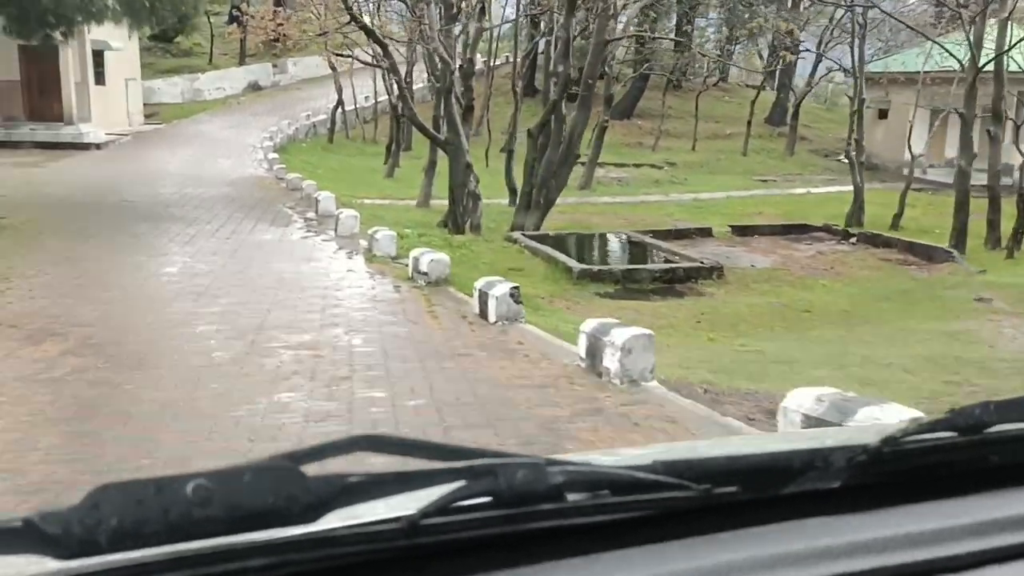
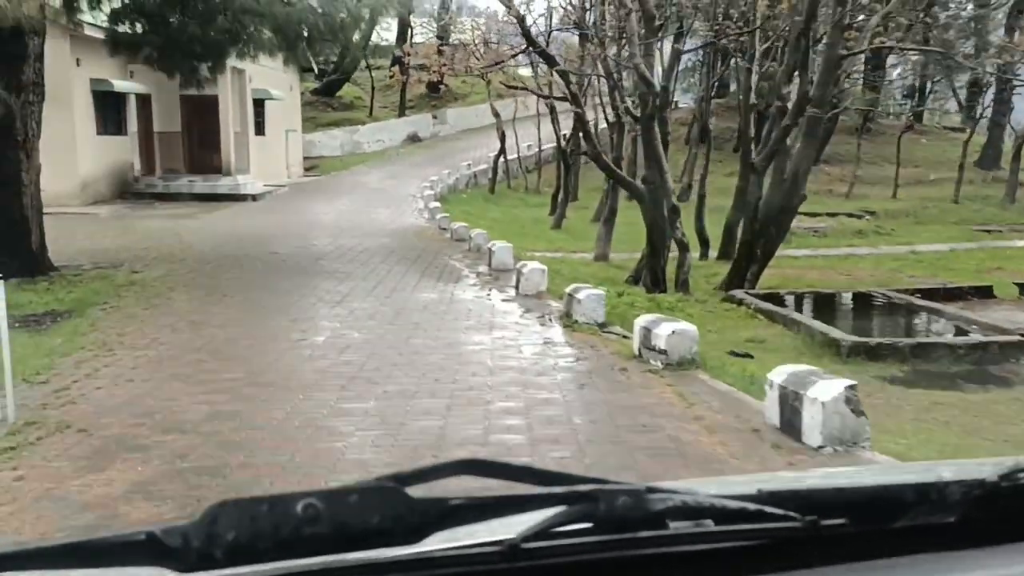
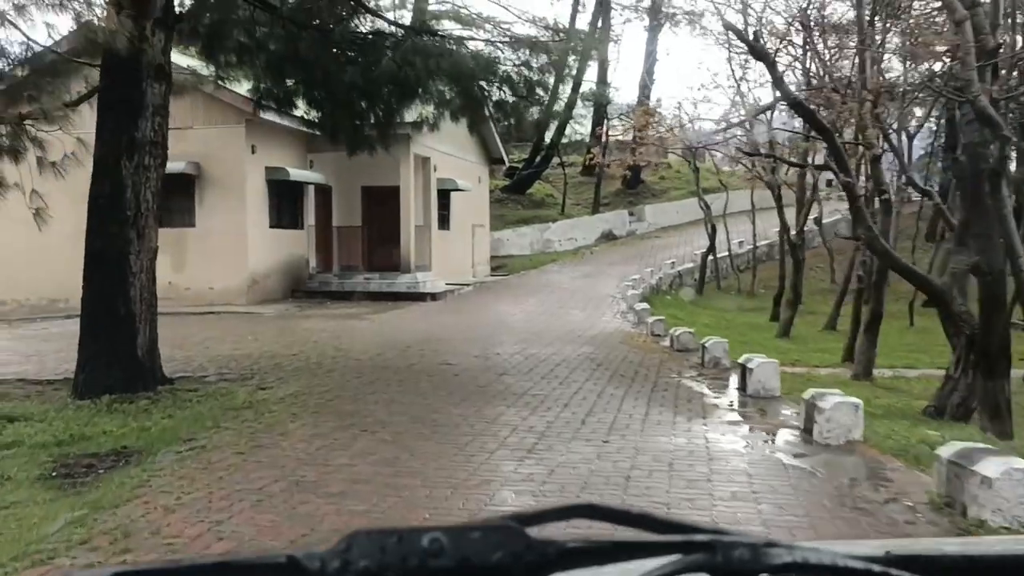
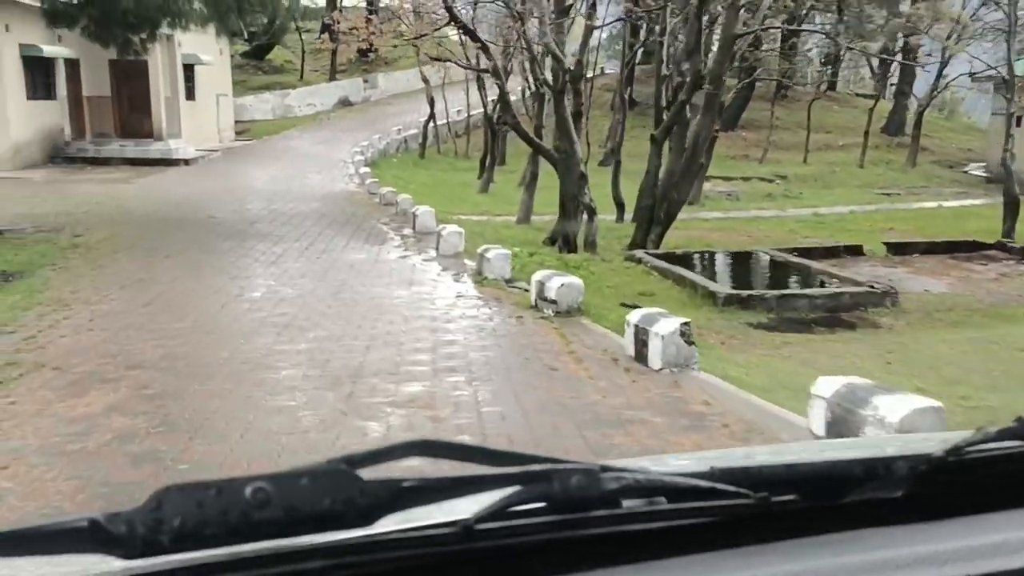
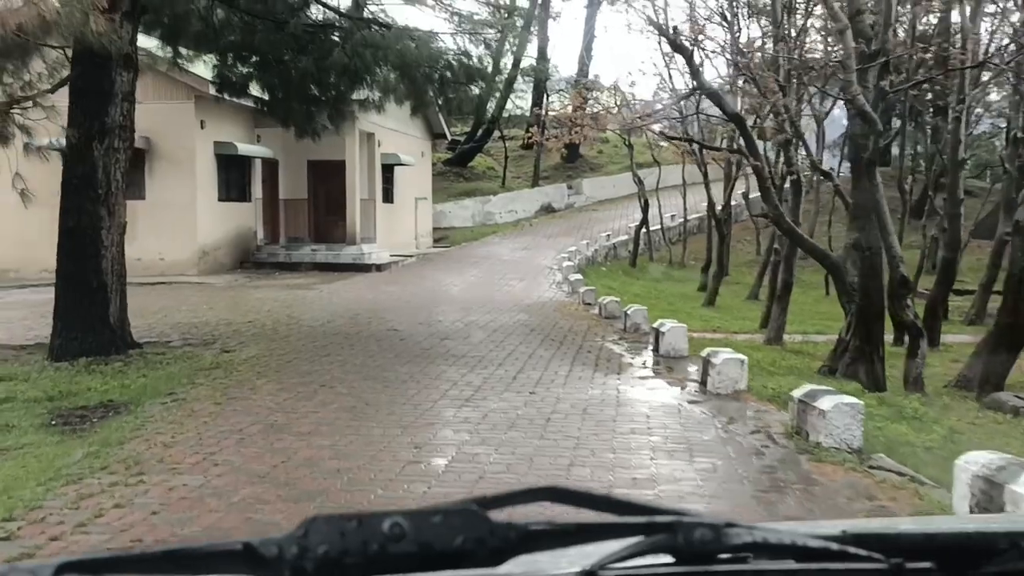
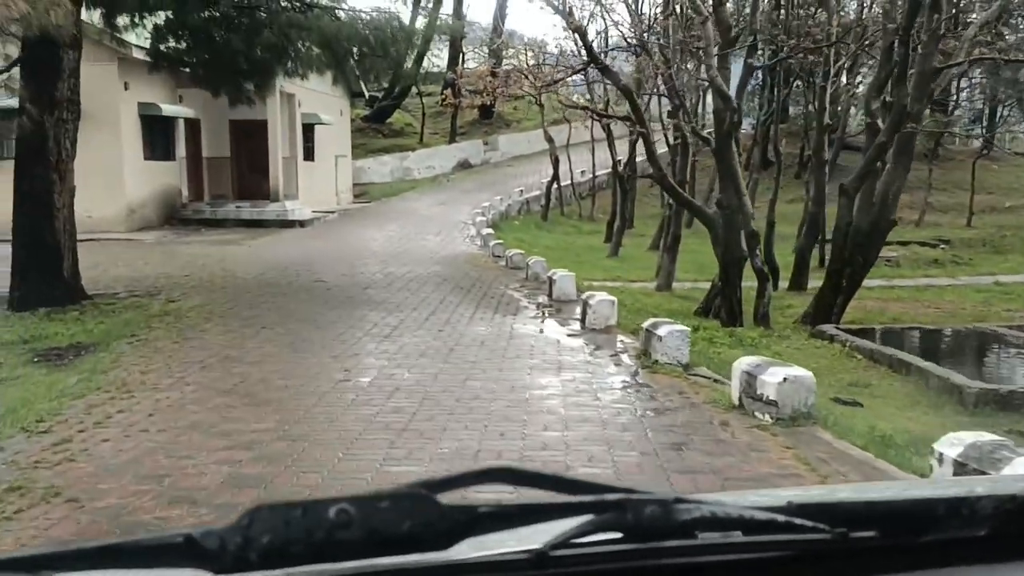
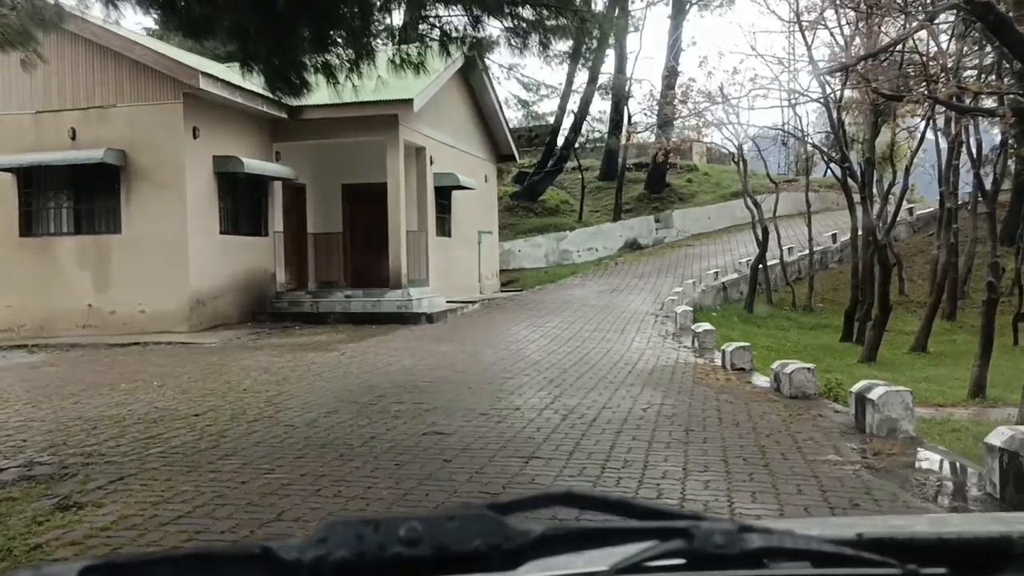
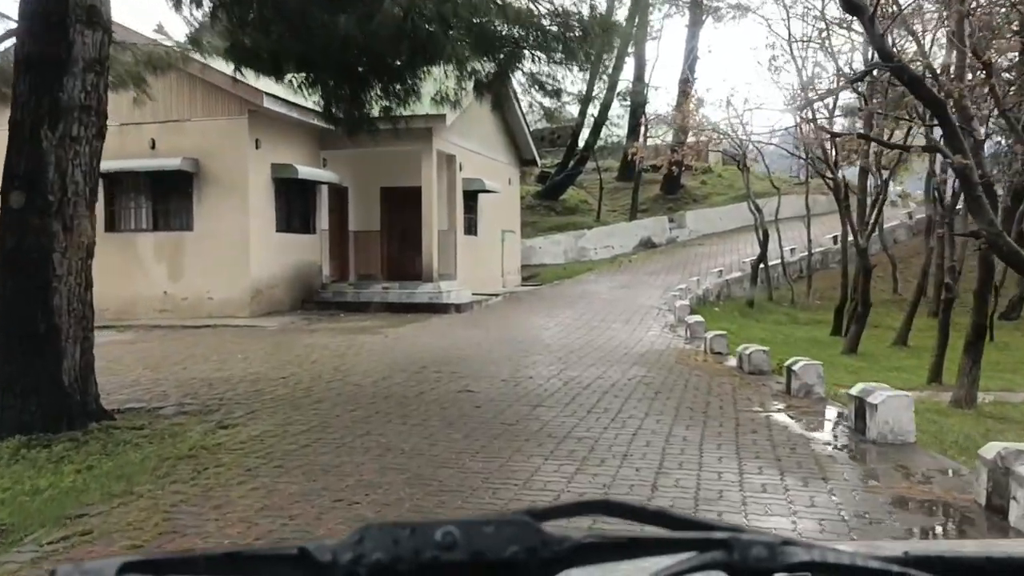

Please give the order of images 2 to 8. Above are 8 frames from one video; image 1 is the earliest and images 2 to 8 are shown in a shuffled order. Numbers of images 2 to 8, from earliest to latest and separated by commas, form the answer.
4, 2, 6, 5, 3, 8, 7
